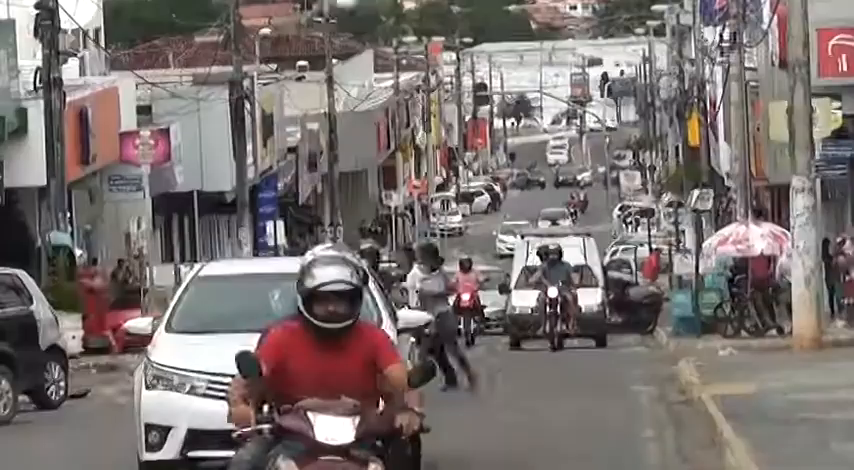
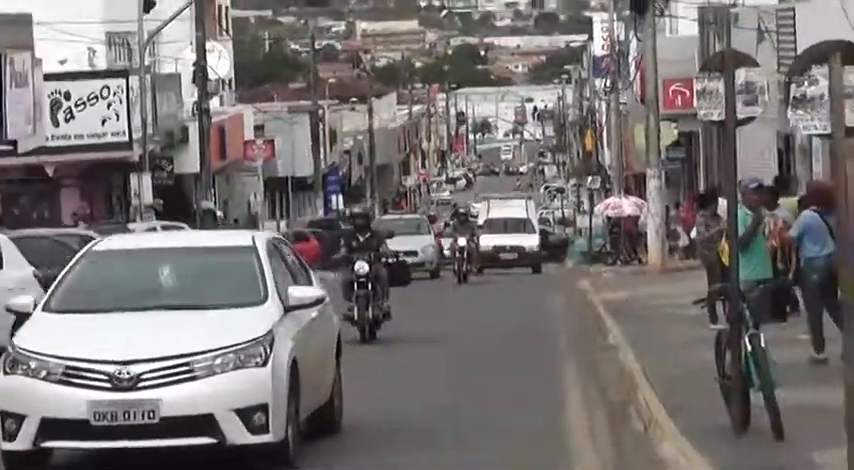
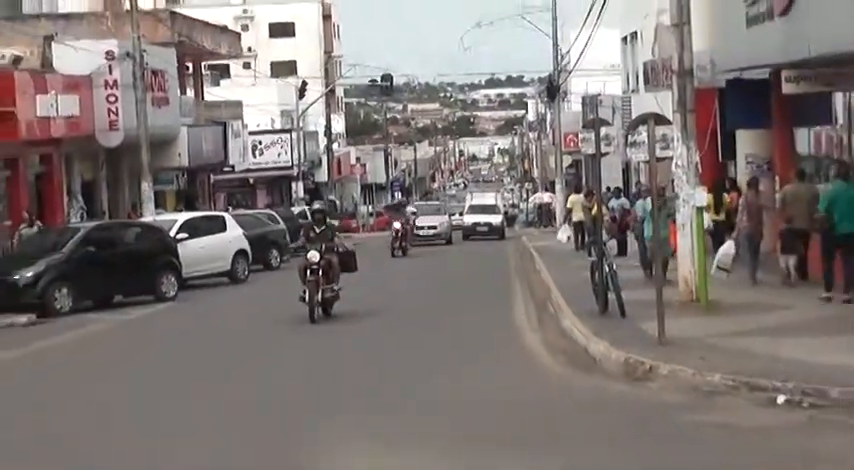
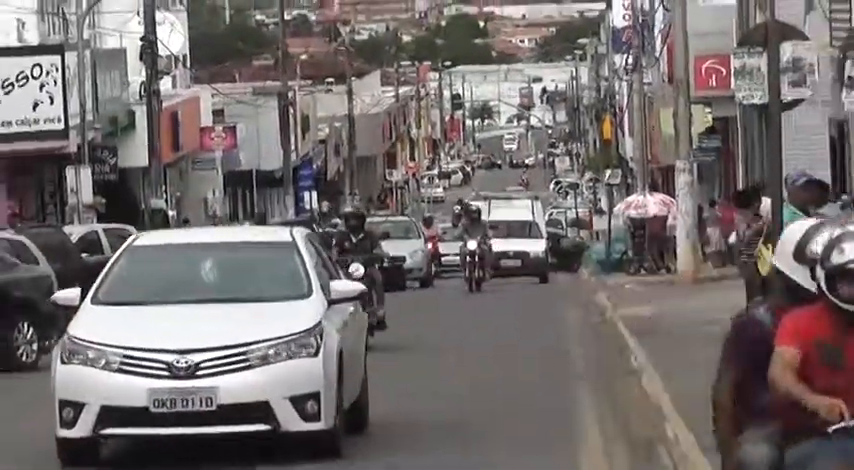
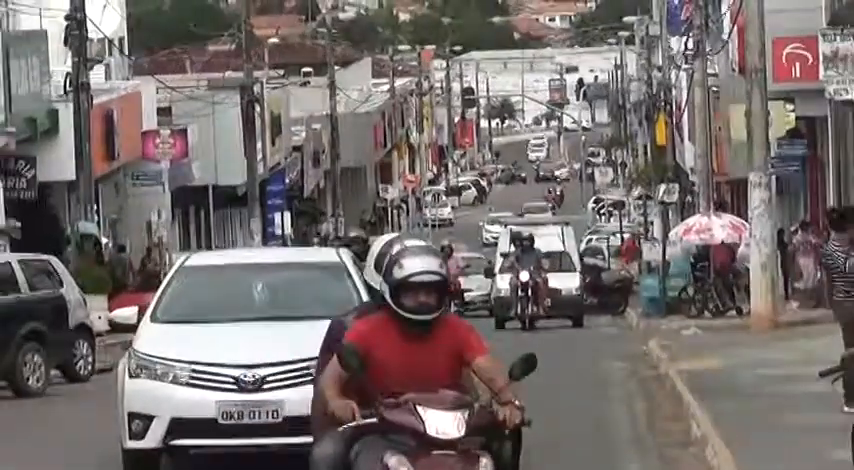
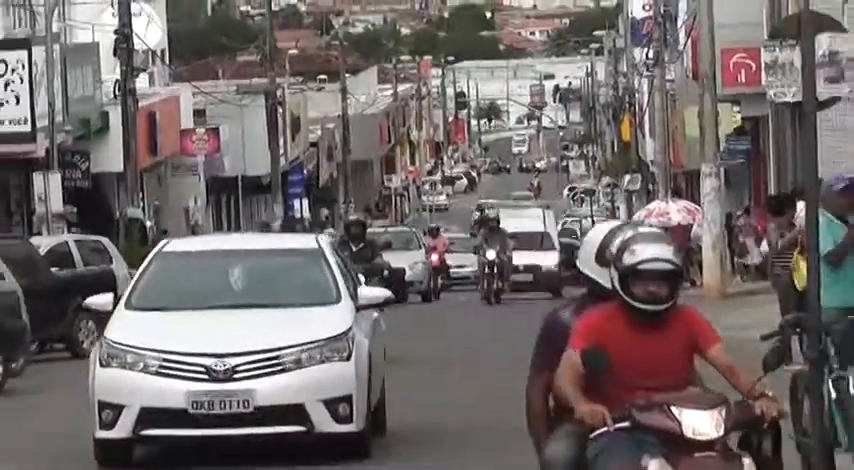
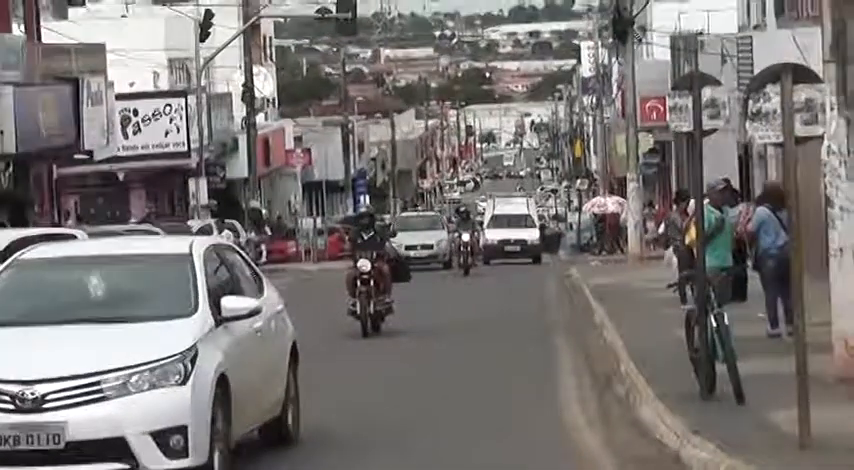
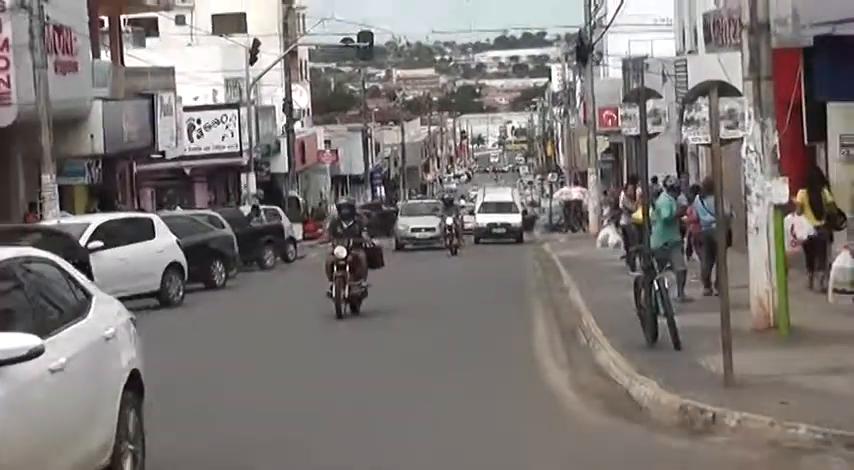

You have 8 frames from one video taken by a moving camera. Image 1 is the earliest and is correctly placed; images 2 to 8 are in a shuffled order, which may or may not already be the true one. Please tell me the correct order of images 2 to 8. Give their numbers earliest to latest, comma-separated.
5, 6, 4, 2, 7, 8, 3
